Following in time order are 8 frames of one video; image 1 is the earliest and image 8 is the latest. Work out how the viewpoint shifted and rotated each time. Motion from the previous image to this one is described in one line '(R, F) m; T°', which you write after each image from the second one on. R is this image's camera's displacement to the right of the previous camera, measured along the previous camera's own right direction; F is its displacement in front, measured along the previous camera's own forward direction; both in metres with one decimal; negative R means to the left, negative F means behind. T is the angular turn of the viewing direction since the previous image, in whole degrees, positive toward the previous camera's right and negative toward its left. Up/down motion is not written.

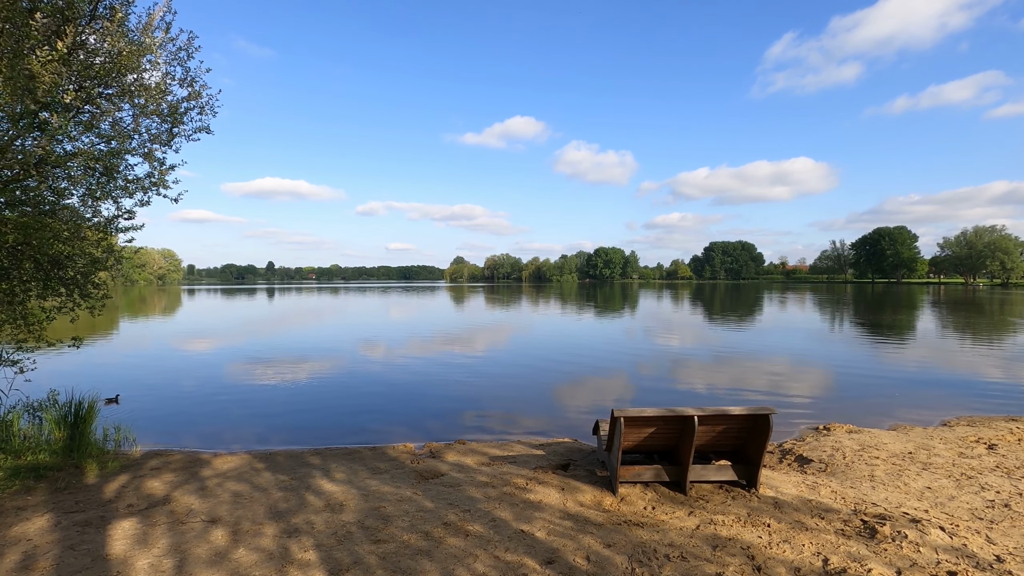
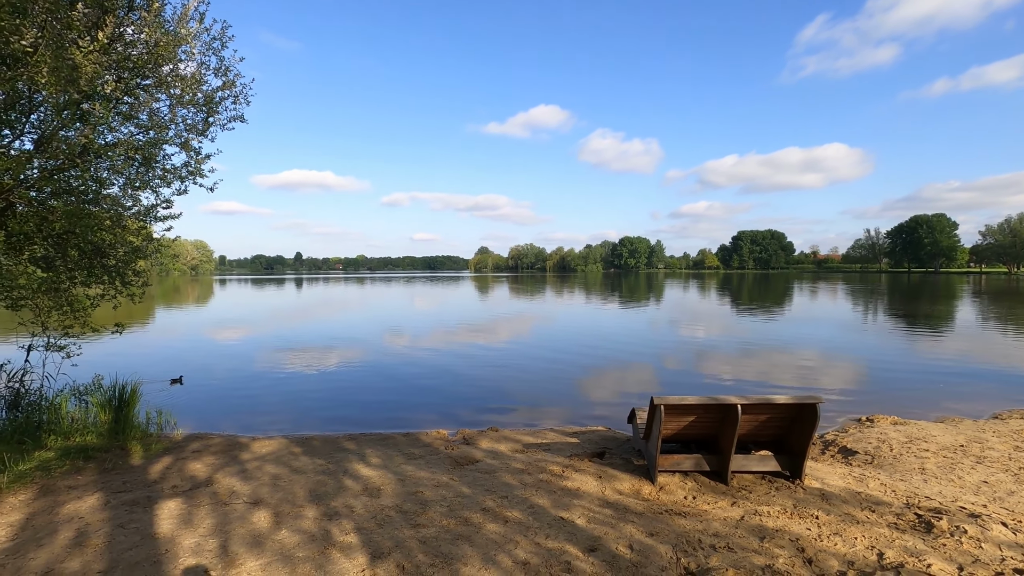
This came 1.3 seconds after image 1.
(-0.1, +0.1) m; -3°
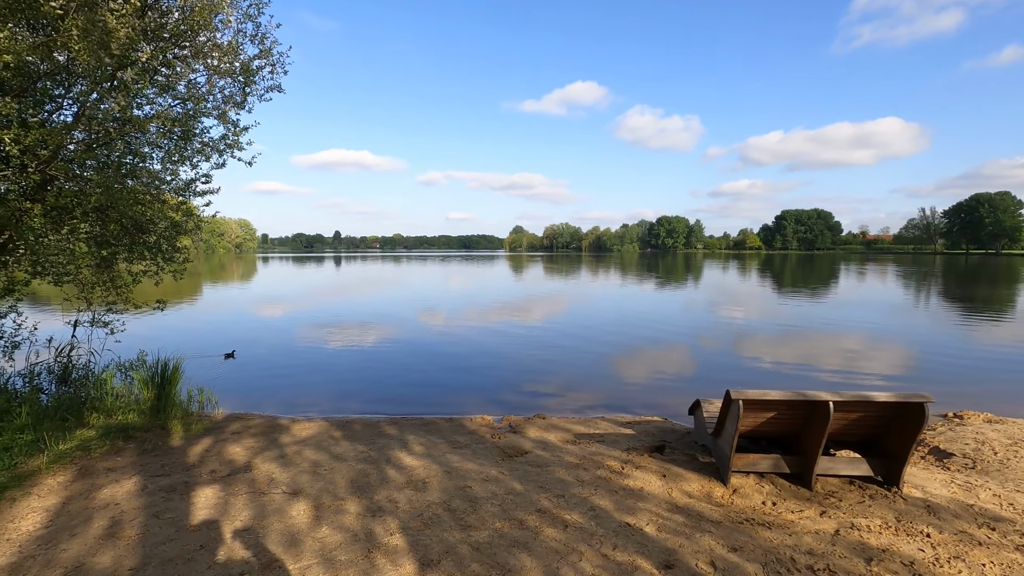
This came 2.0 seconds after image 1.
(-0.2, +0.6) m; -4°
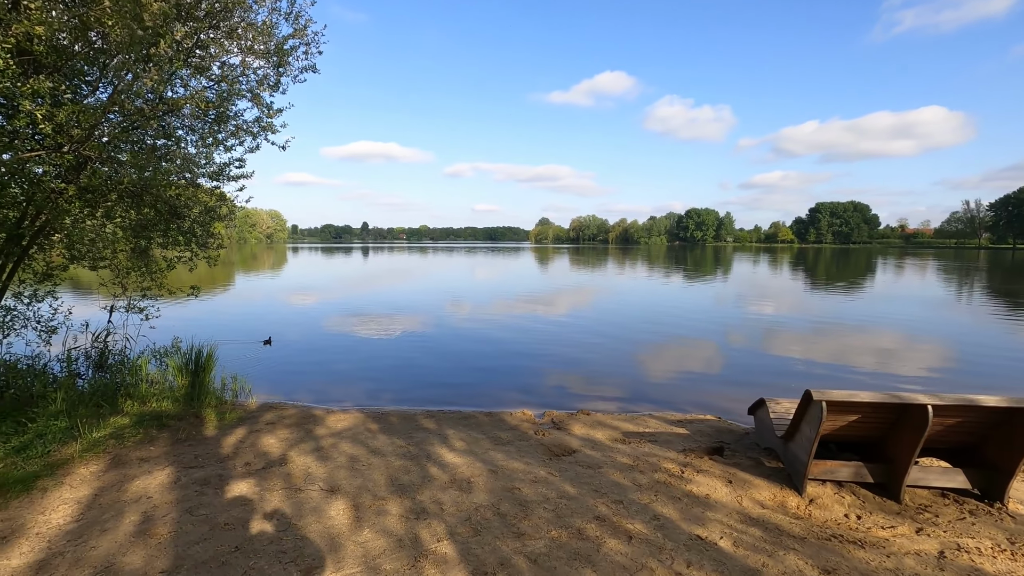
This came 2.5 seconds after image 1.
(-0.3, +0.4) m; -3°
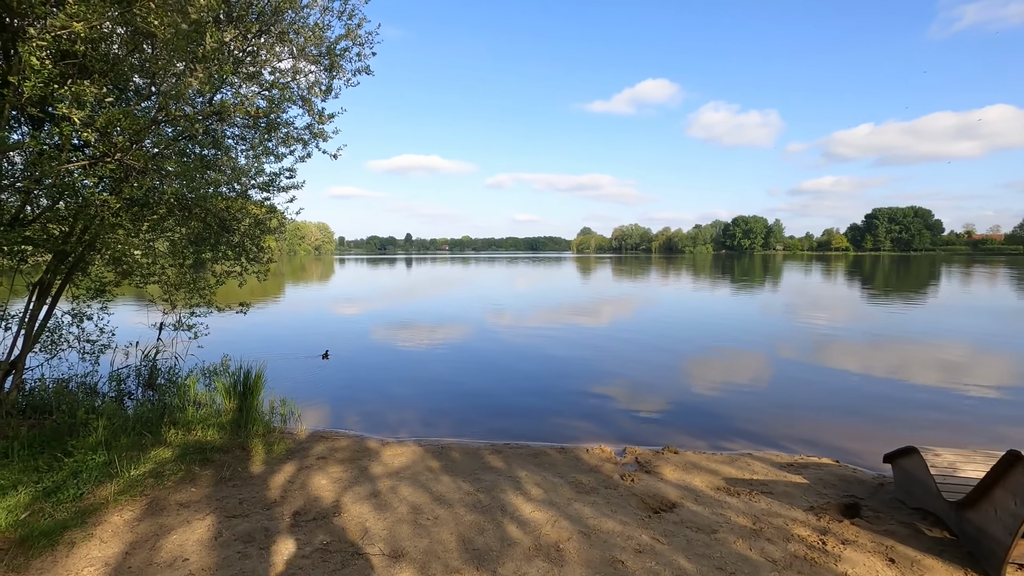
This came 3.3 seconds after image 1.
(-0.4, +0.9) m; -4°
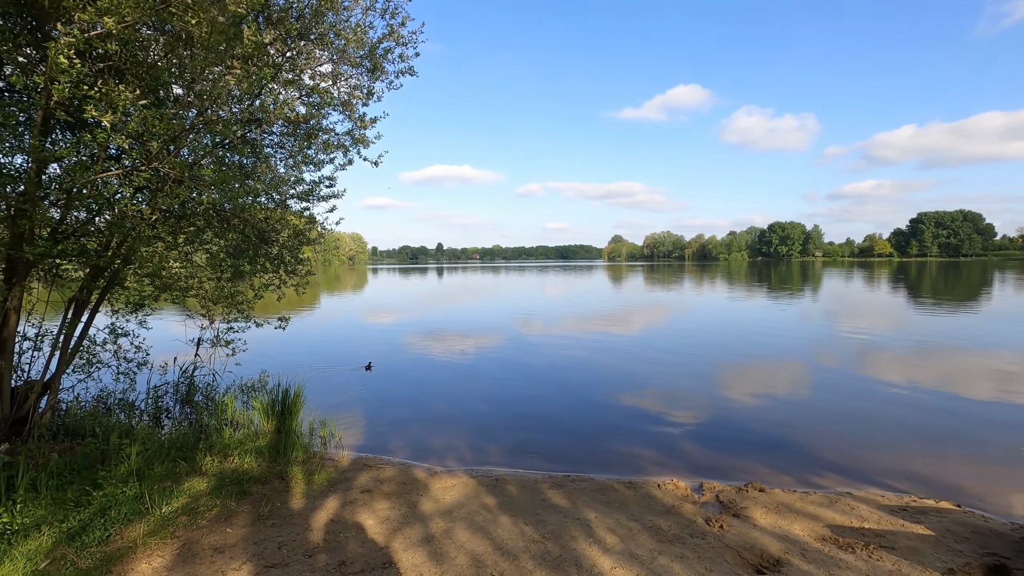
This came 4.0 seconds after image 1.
(-0.4, +0.7) m; -3°
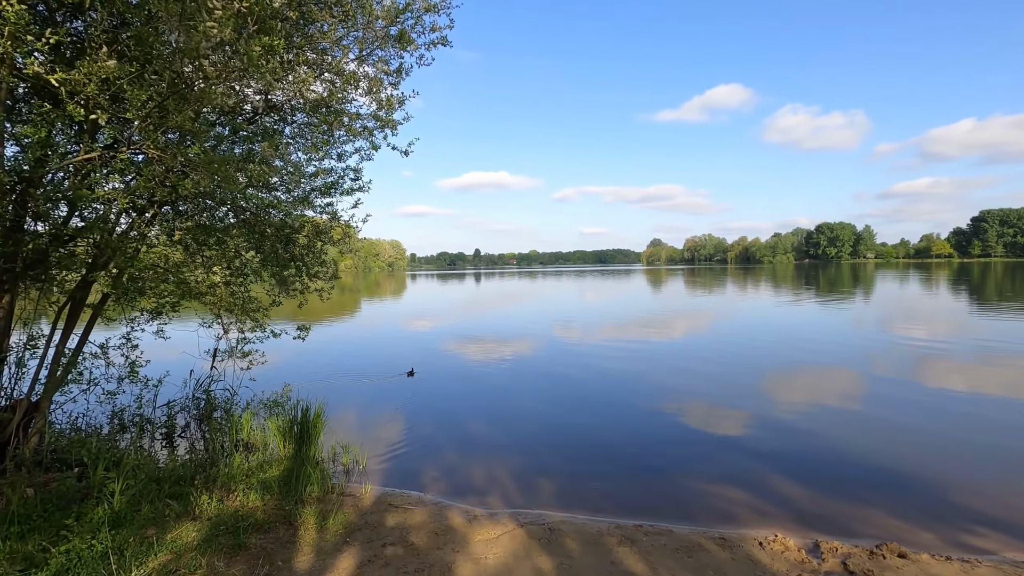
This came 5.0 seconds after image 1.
(-0.2, +1.2) m; -4°
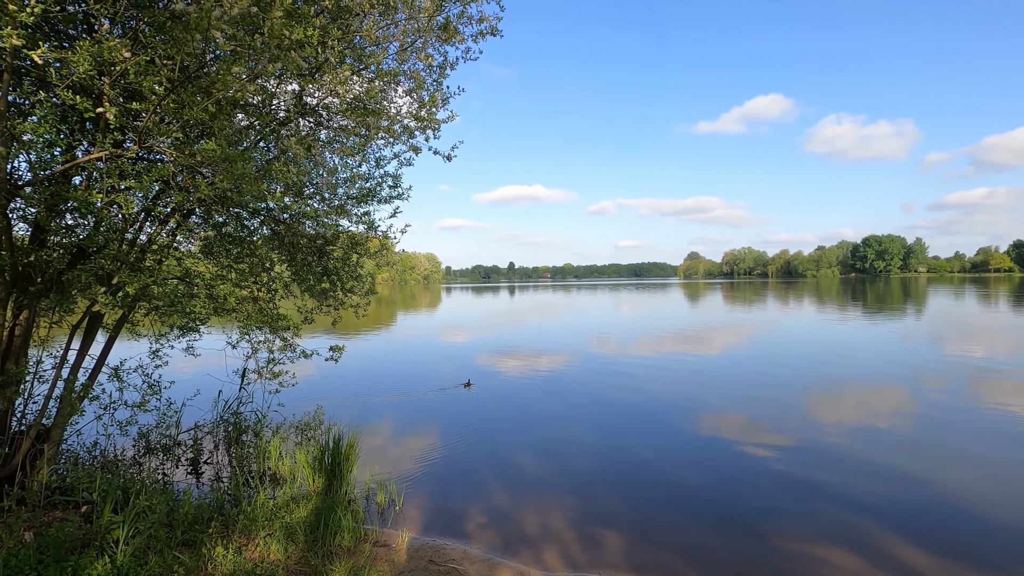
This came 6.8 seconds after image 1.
(-0.3, +0.8) m; -4°
